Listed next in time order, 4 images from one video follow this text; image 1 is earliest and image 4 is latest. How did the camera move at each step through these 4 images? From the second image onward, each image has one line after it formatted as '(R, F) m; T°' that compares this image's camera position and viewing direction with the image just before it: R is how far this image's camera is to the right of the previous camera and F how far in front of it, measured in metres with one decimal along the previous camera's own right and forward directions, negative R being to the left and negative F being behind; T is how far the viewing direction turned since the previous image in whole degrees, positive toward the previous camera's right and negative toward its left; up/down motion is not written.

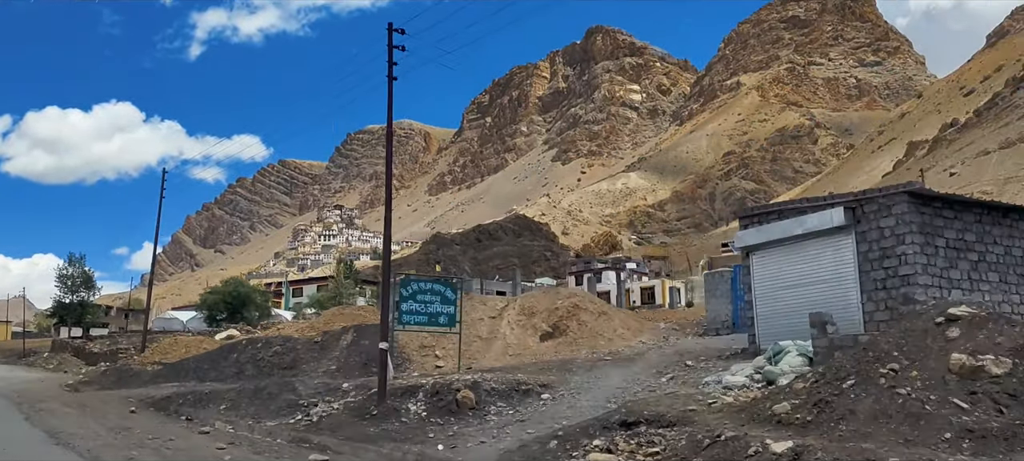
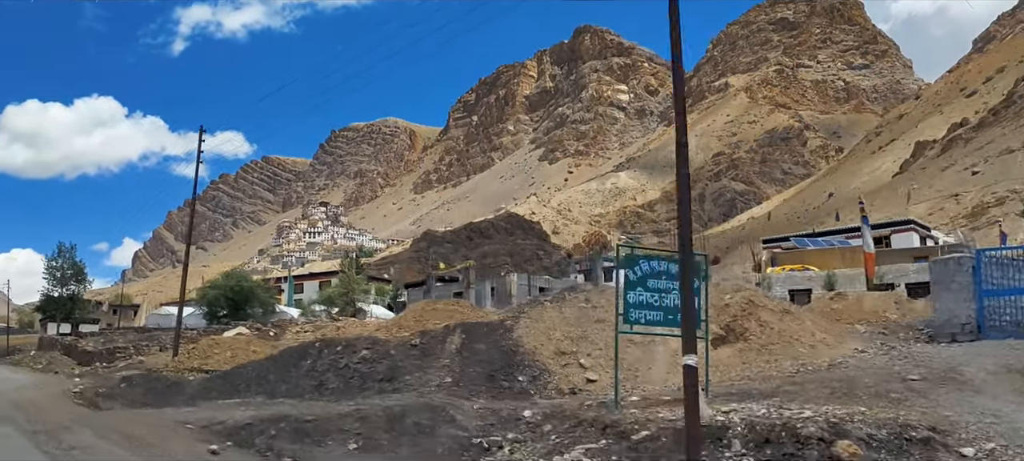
(-2.7, +3.8) m; +1°
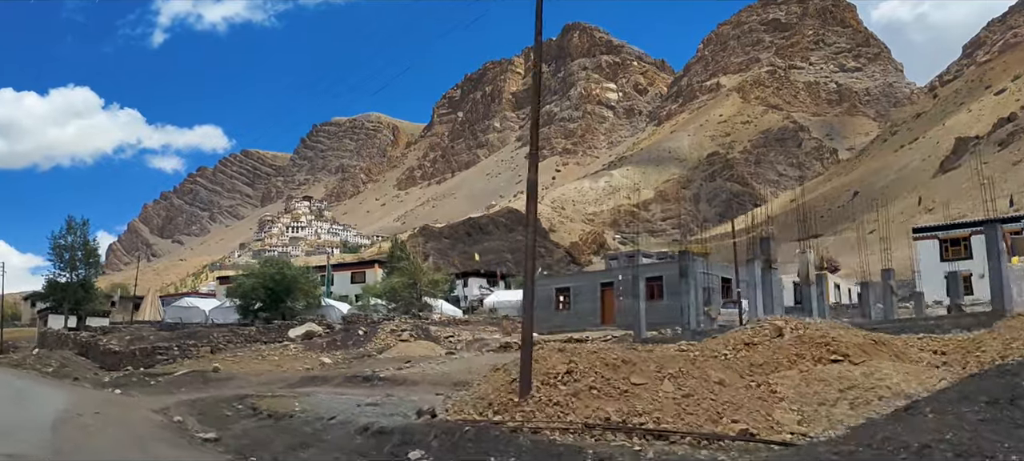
(-6.8, +8.8) m; +1°
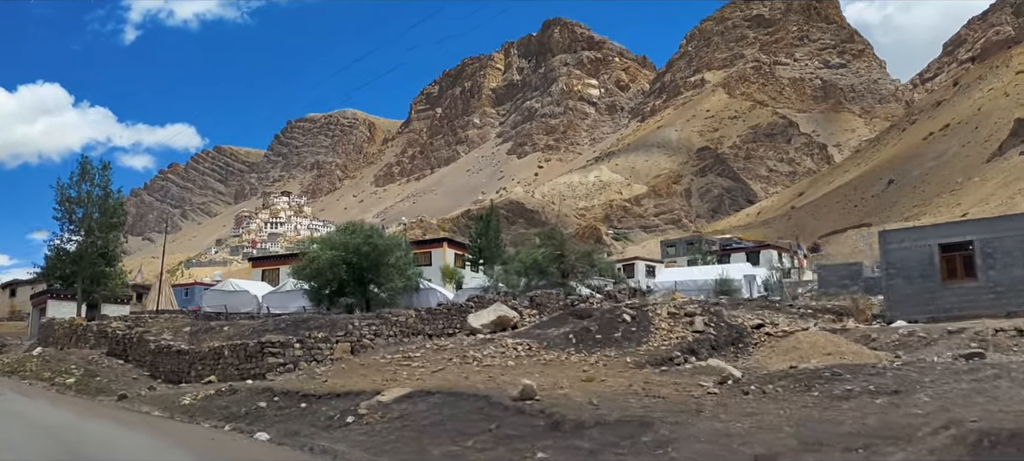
(-8.9, +13.4) m; +2°
